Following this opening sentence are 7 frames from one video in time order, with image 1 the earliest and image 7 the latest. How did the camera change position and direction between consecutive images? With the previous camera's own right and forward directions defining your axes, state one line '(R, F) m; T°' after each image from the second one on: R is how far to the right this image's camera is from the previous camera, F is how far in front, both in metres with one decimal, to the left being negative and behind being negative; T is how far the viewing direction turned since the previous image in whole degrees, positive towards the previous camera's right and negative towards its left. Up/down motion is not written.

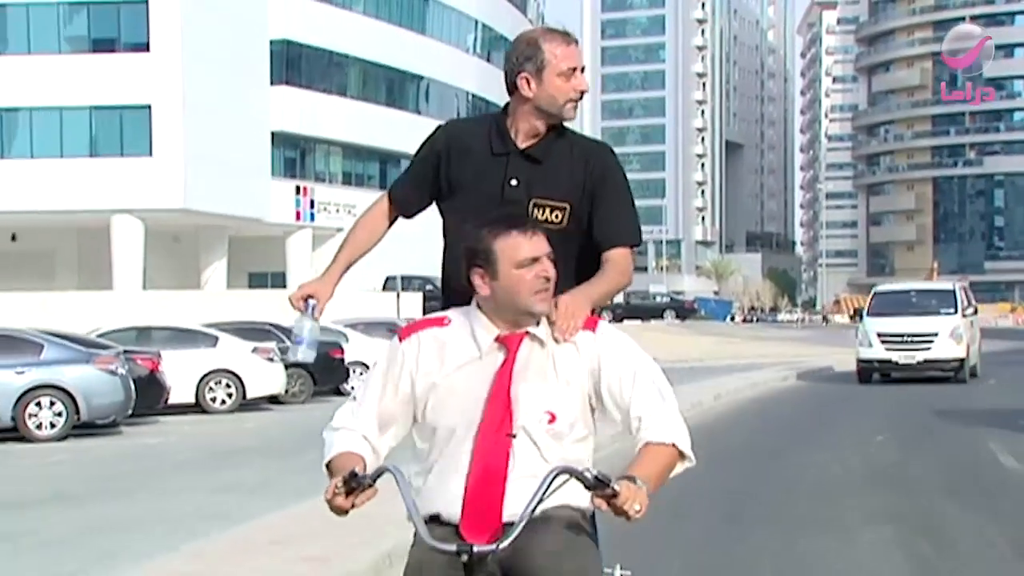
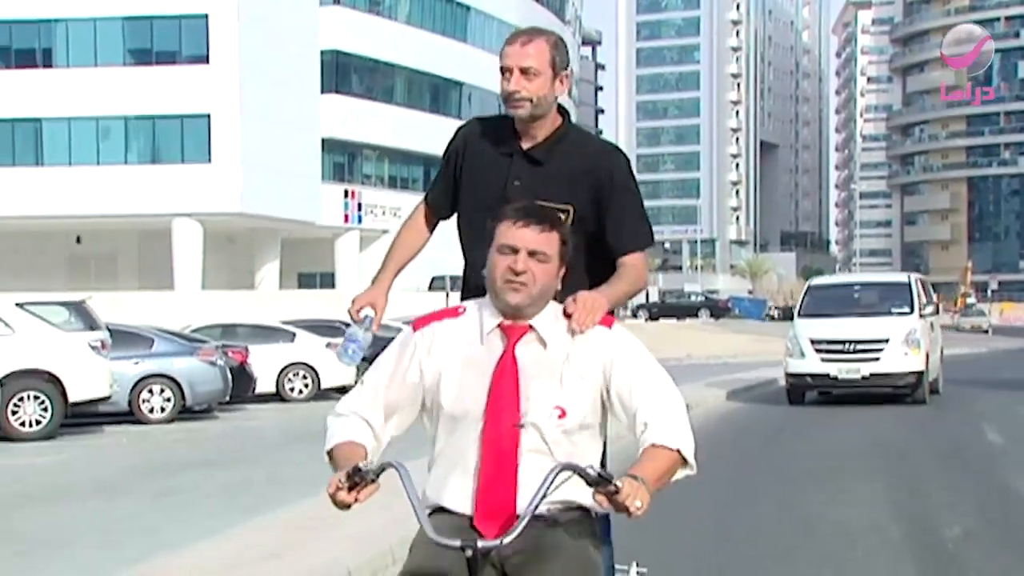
(-0.3, -2.0) m; -2°
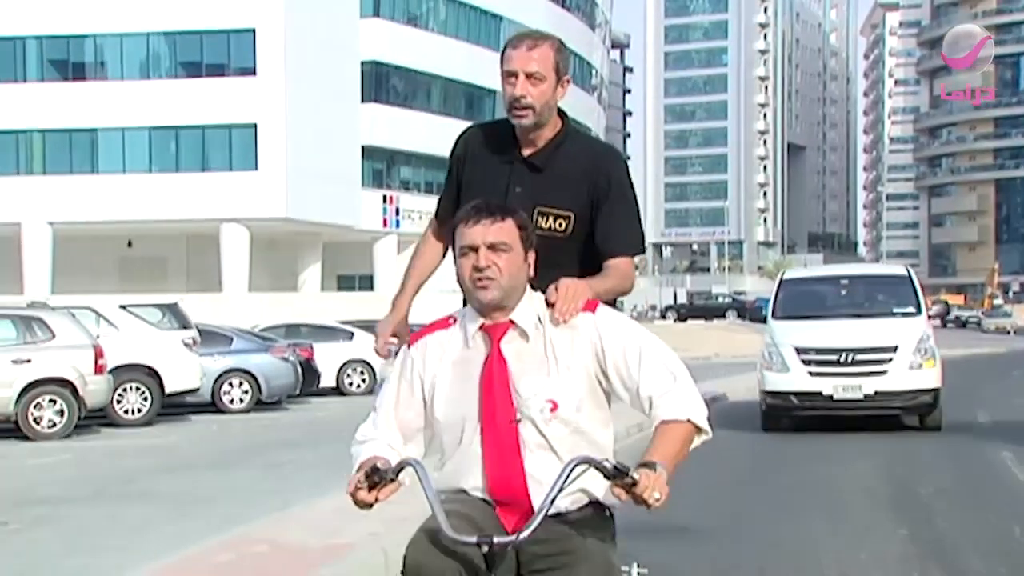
(-0.2, -1.9) m; -1°
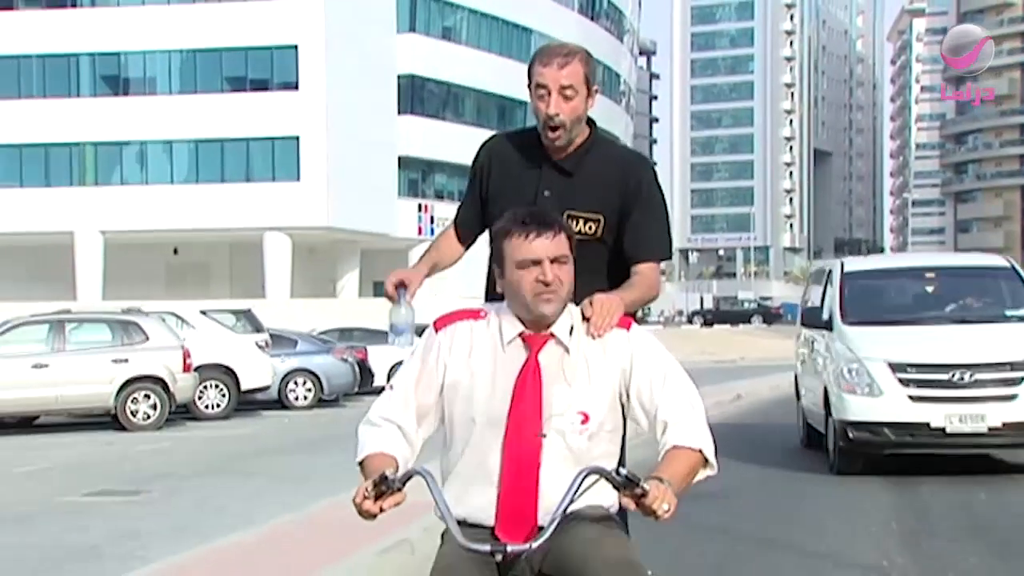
(-0.2, -1.8) m; -1°
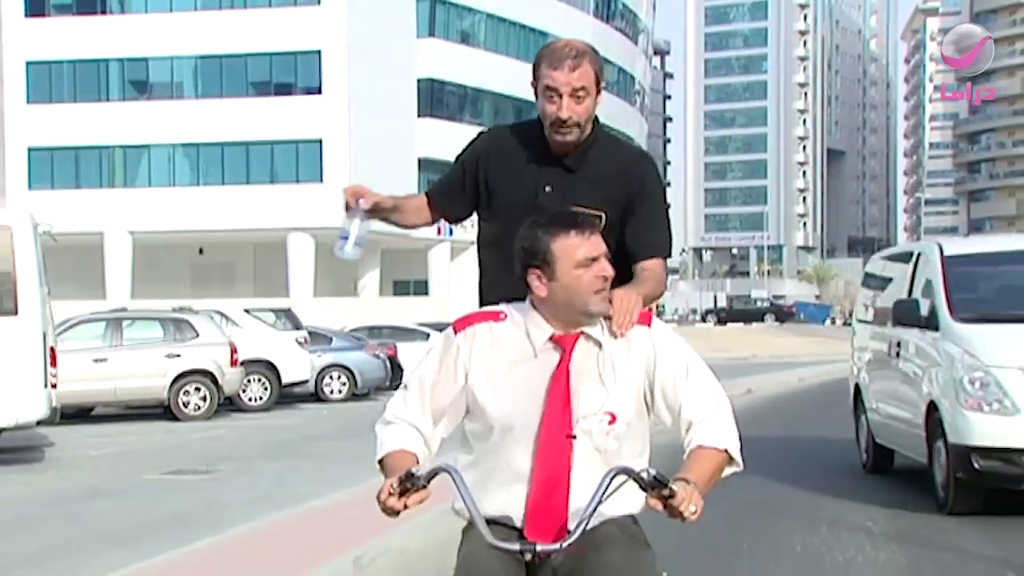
(-0.2, -1.2) m; -1°
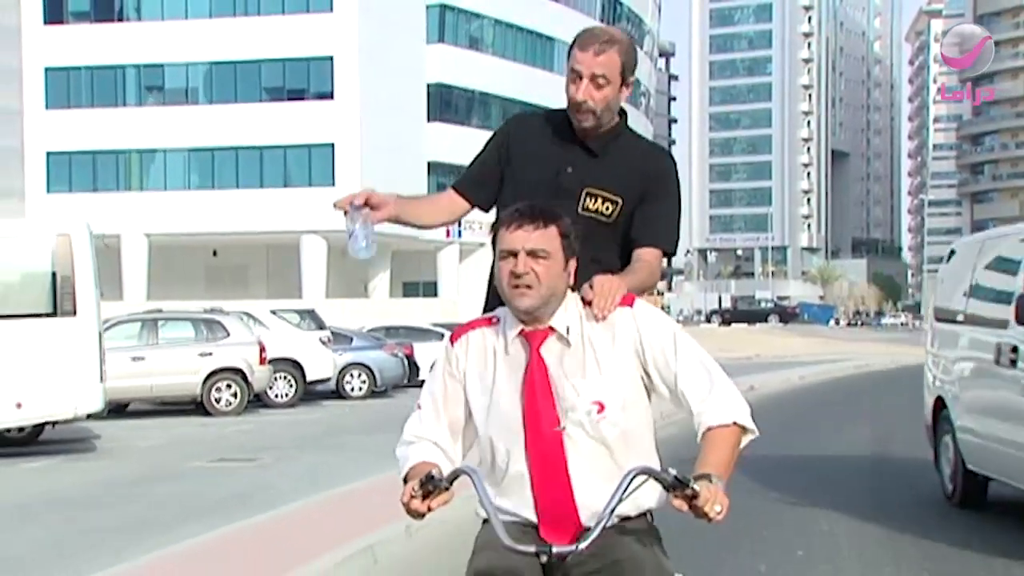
(-0.1, -1.1) m; 0°
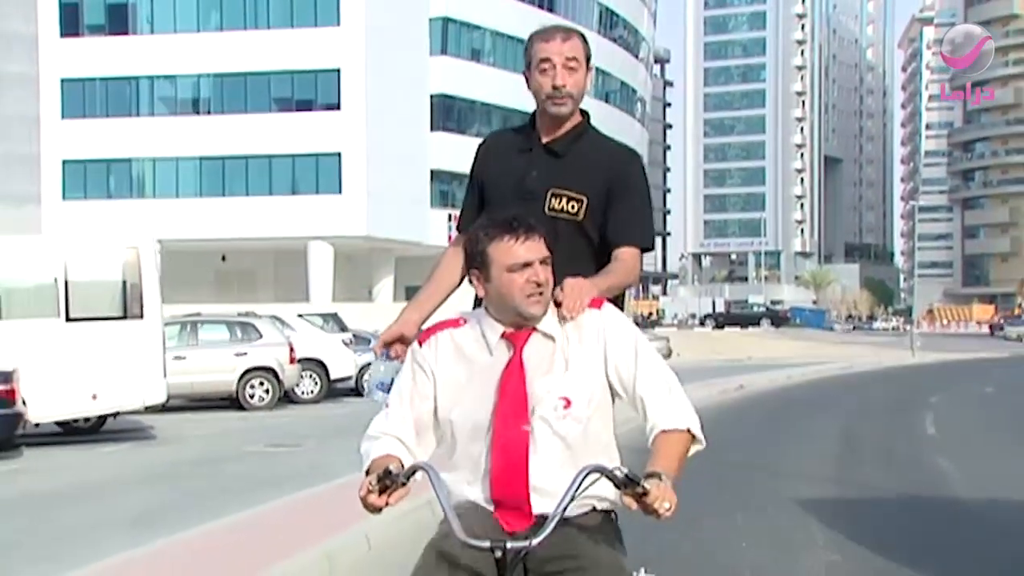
(-0.2, -1.8) m; 0°
